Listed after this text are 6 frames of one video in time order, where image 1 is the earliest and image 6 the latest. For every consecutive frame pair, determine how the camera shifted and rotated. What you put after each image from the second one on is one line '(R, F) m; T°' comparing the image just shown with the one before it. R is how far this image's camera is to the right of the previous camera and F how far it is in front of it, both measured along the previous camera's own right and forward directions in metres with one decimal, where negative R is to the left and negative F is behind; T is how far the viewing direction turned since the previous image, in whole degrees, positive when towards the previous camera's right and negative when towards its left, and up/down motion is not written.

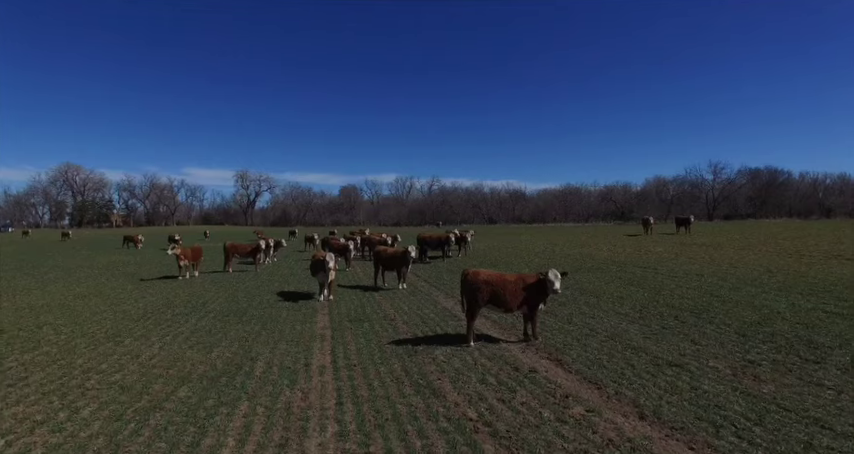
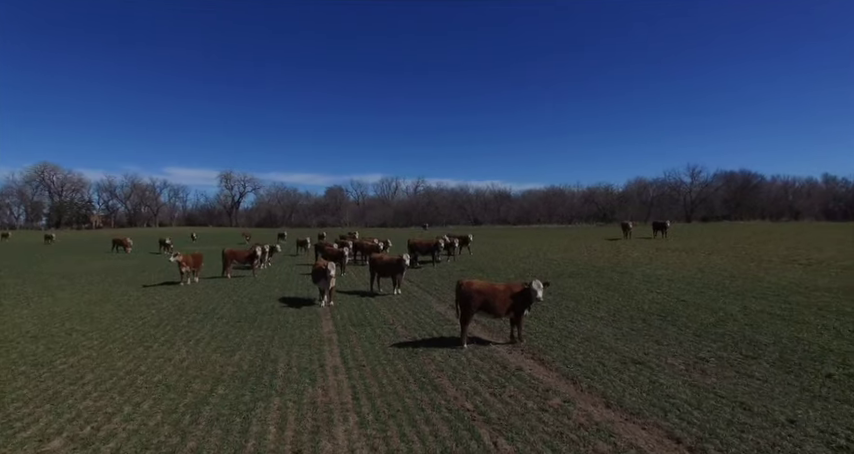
(-0.3, -1.1) m; +2°
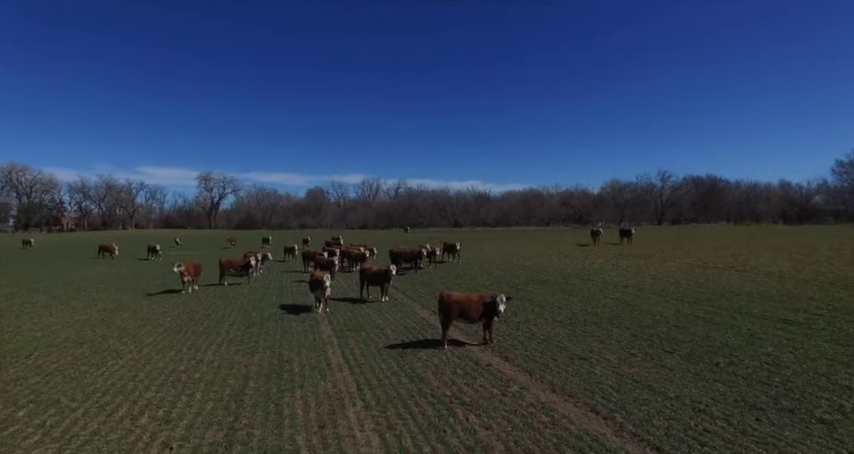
(-0.1, -2.0) m; +2°
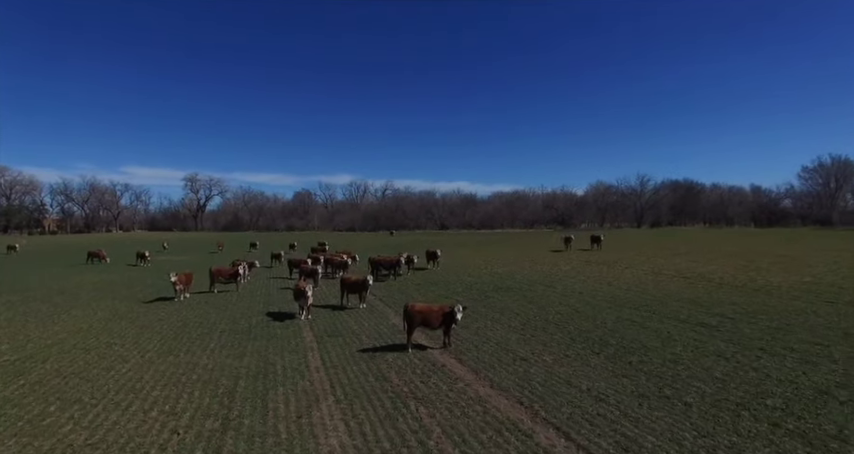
(+0.6, -1.8) m; +1°
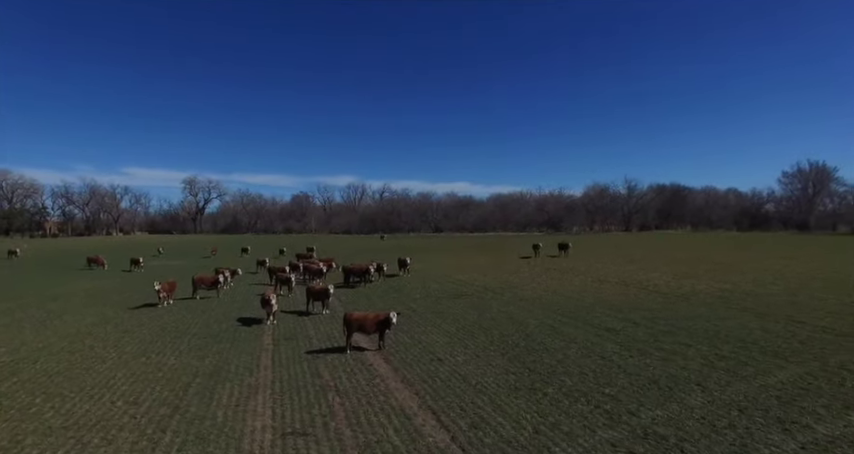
(+2.0, -2.2) m; 0°
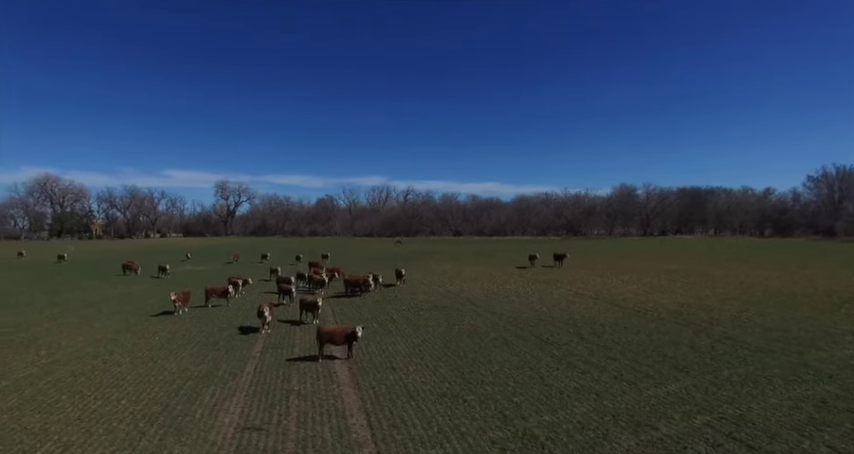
(+2.4, -2.2) m; -3°
